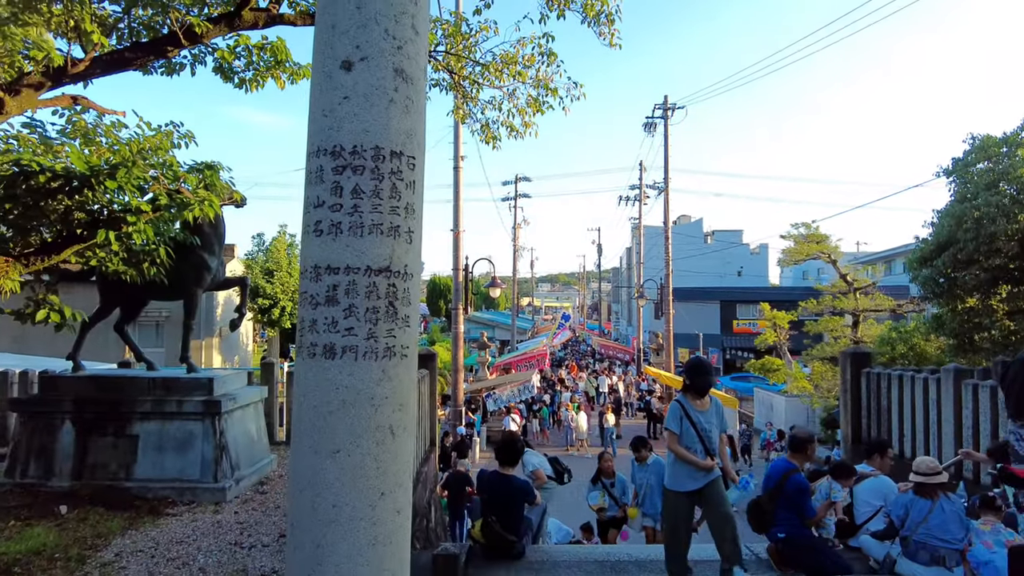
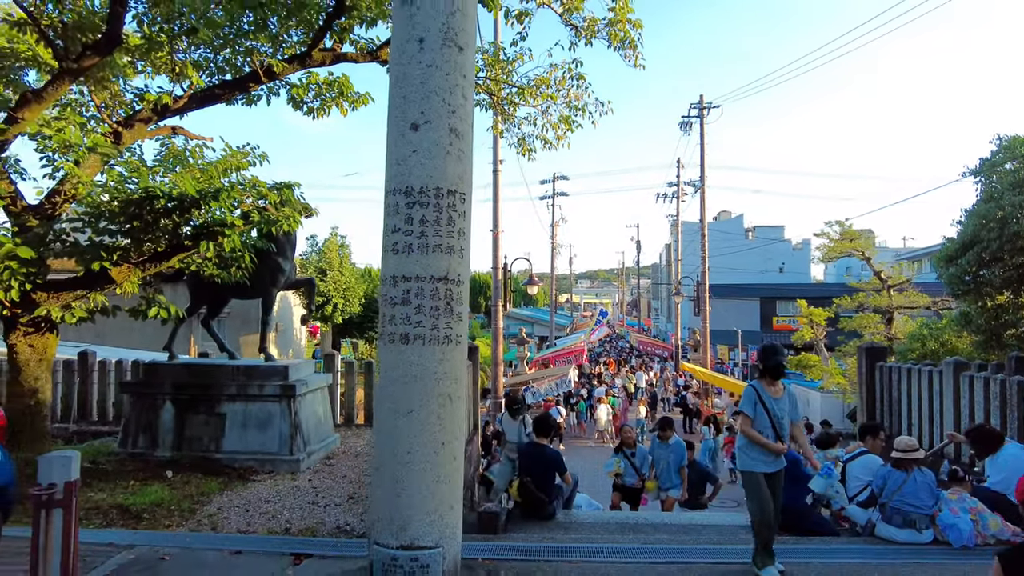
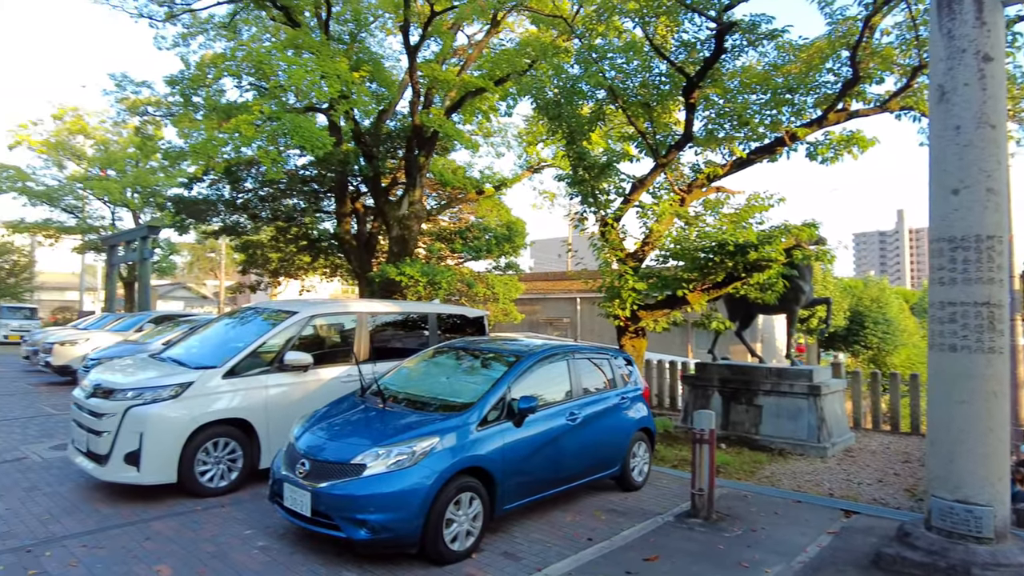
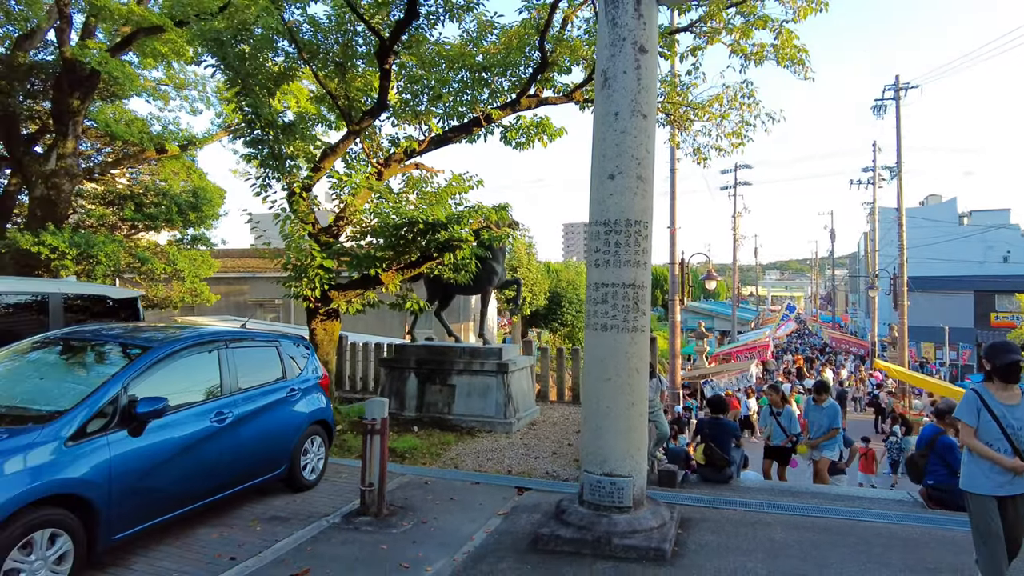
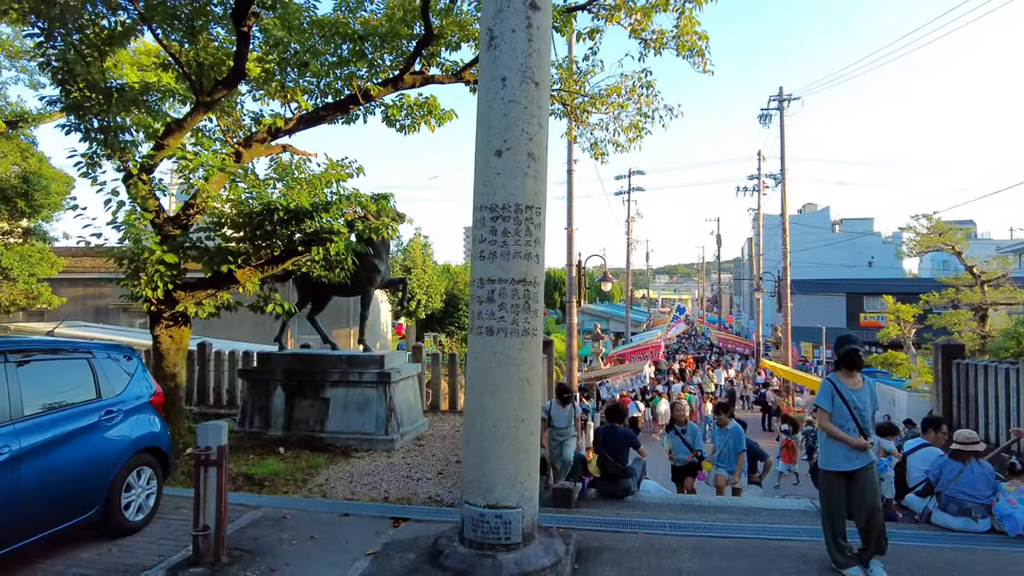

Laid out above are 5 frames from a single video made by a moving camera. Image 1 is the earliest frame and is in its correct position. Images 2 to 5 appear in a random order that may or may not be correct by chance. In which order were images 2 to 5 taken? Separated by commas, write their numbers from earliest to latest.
2, 5, 4, 3
